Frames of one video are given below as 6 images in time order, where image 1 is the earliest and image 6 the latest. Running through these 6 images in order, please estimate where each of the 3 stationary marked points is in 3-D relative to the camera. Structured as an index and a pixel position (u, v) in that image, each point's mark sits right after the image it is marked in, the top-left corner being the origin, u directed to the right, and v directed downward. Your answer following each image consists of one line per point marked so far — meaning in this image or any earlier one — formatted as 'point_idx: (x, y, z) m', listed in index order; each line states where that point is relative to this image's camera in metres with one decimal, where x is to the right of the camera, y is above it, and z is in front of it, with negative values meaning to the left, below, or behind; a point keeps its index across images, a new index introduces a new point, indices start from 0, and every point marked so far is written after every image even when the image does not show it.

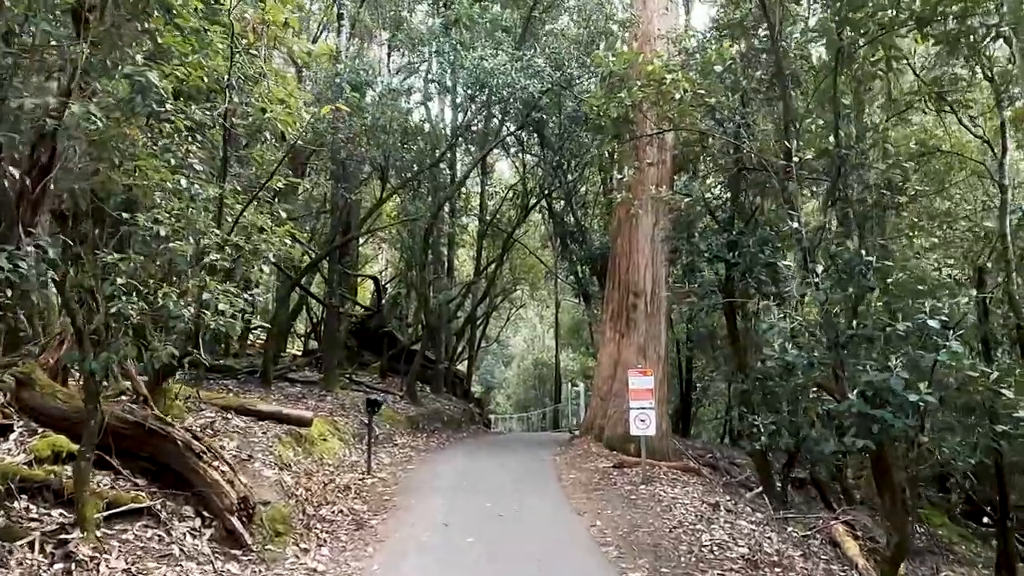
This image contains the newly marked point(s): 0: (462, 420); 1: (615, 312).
0: (-1.3, -3.3, +19.6) m
1: (+2.0, -0.5, +15.2) m
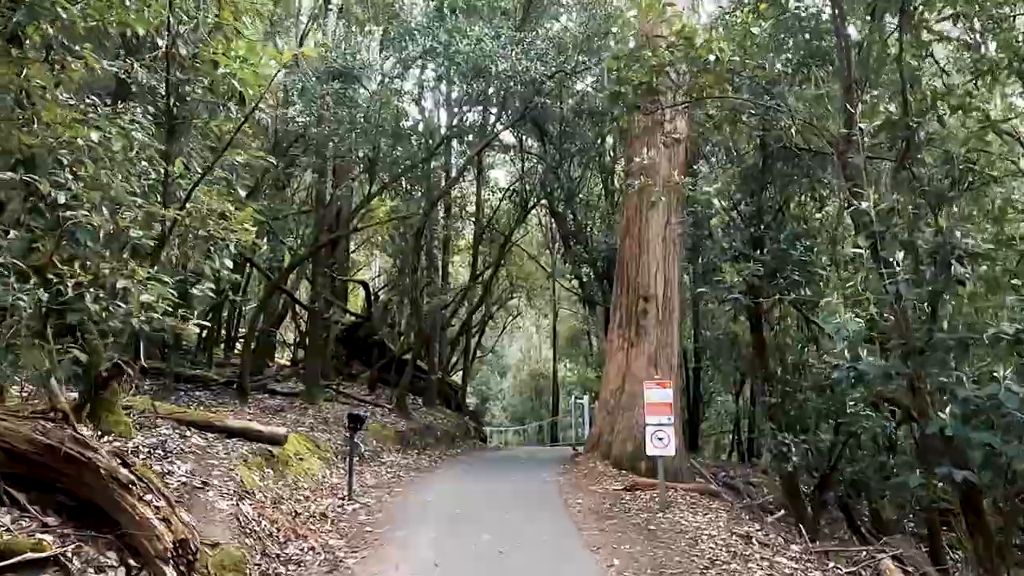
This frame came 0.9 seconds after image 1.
0: (-1.3, -3.5, +18.3) m
1: (+2.0, -0.6, +14.0) m
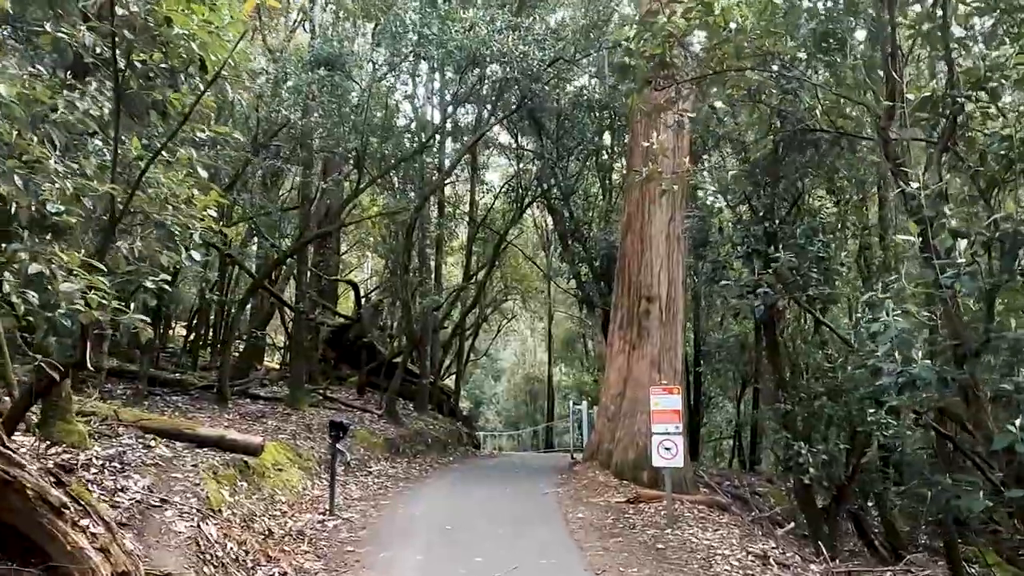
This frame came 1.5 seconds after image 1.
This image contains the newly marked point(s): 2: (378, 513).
0: (-1.4, -3.5, +17.6) m
1: (+1.9, -0.6, +13.3) m
2: (-1.7, -2.8, +9.5) m
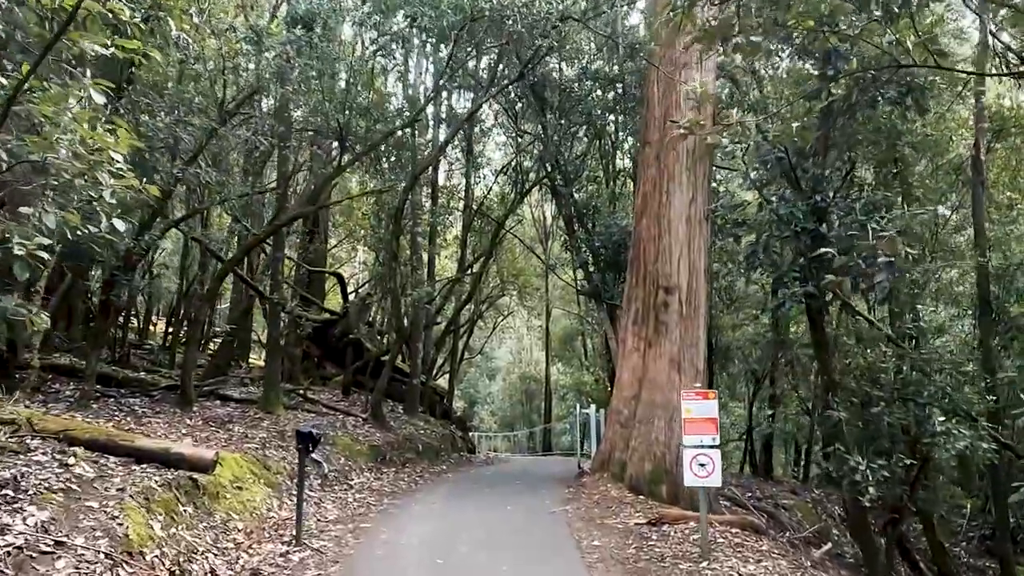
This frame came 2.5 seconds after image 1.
0: (-1.5, -3.3, +16.1) m
1: (+1.9, -0.4, +11.8) m
2: (-1.6, -2.6, +8.0) m
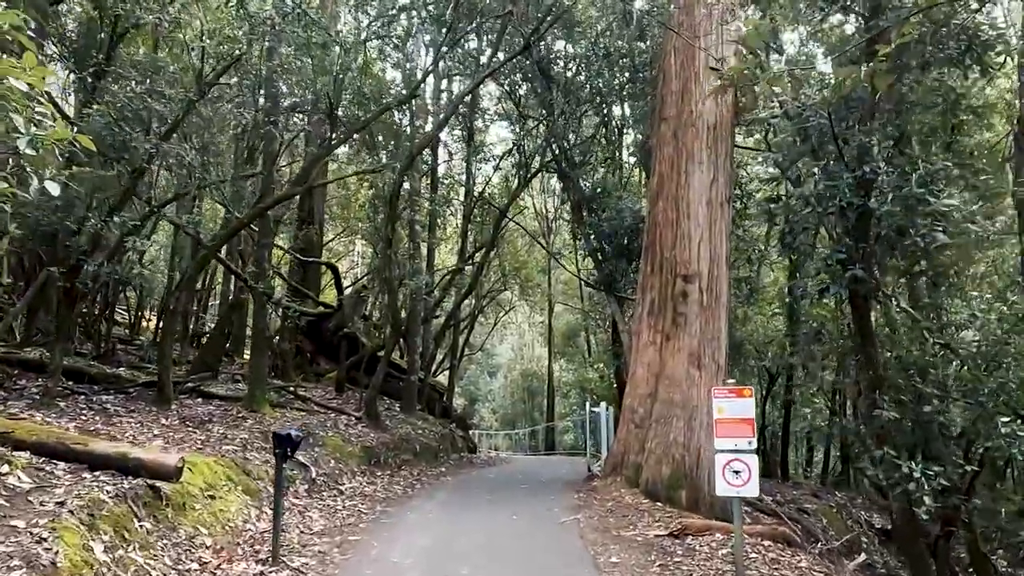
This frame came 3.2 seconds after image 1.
0: (-1.4, -3.1, +15.2) m
1: (+2.0, -0.2, +10.9) m
2: (-1.6, -2.4, +7.1) m
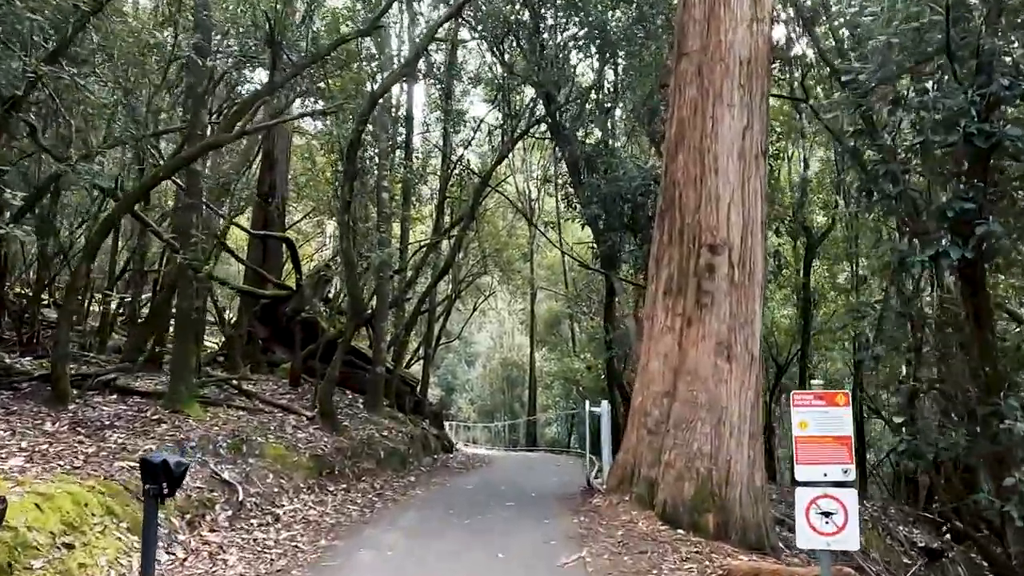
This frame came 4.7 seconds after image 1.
0: (-1.7, -2.7, +13.1) m
1: (+1.8, +0.1, +8.8) m
2: (-1.6, -2.2, +5.0) m
